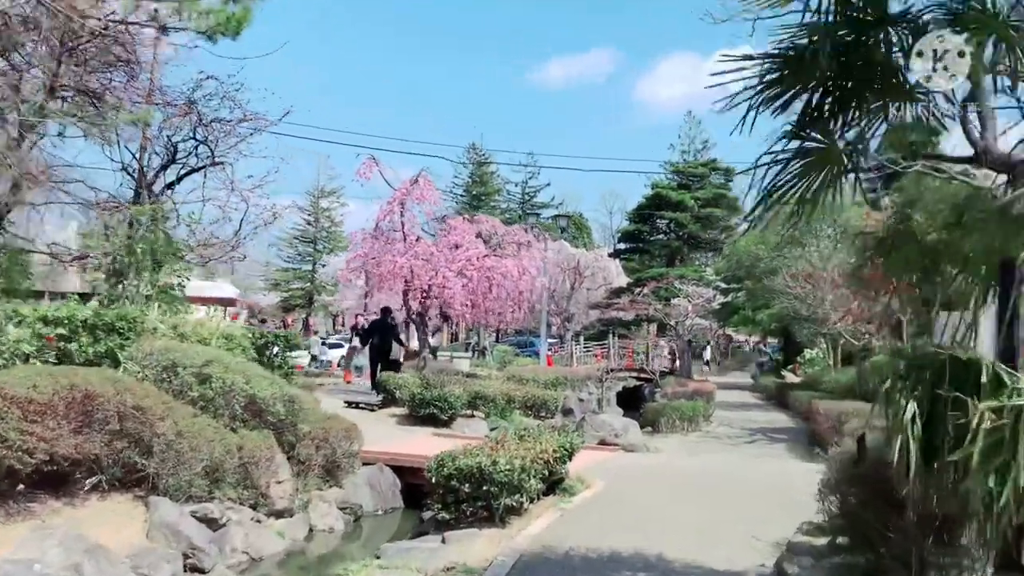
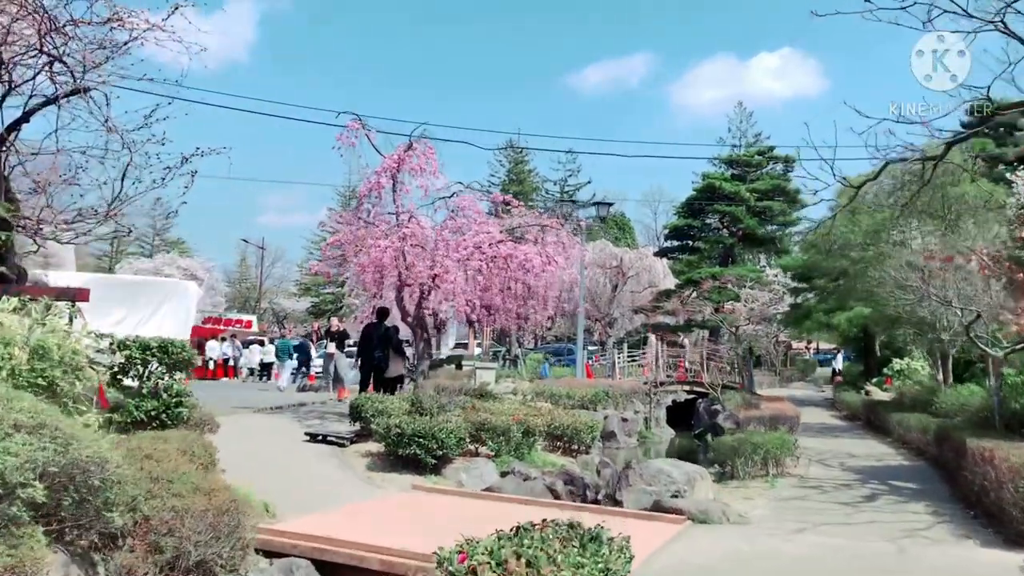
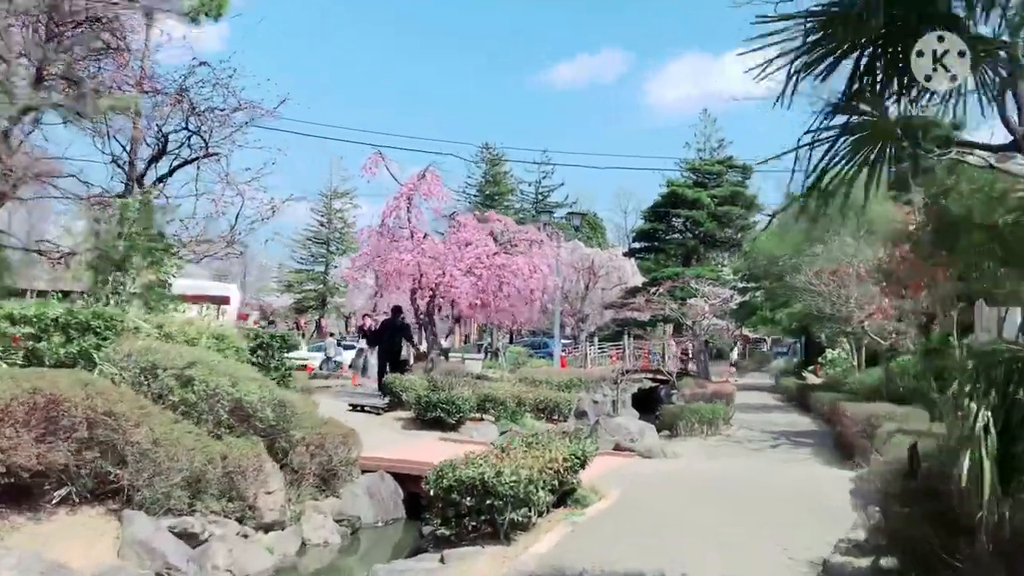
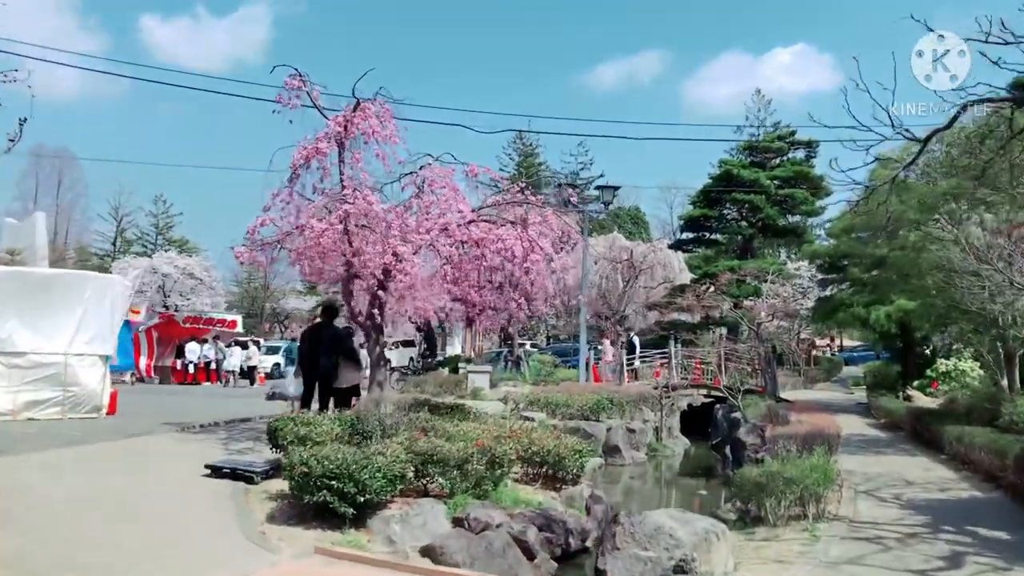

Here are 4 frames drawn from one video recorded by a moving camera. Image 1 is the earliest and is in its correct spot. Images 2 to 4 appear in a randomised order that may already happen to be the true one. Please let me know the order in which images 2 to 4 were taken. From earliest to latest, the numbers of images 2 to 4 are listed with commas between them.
3, 2, 4
